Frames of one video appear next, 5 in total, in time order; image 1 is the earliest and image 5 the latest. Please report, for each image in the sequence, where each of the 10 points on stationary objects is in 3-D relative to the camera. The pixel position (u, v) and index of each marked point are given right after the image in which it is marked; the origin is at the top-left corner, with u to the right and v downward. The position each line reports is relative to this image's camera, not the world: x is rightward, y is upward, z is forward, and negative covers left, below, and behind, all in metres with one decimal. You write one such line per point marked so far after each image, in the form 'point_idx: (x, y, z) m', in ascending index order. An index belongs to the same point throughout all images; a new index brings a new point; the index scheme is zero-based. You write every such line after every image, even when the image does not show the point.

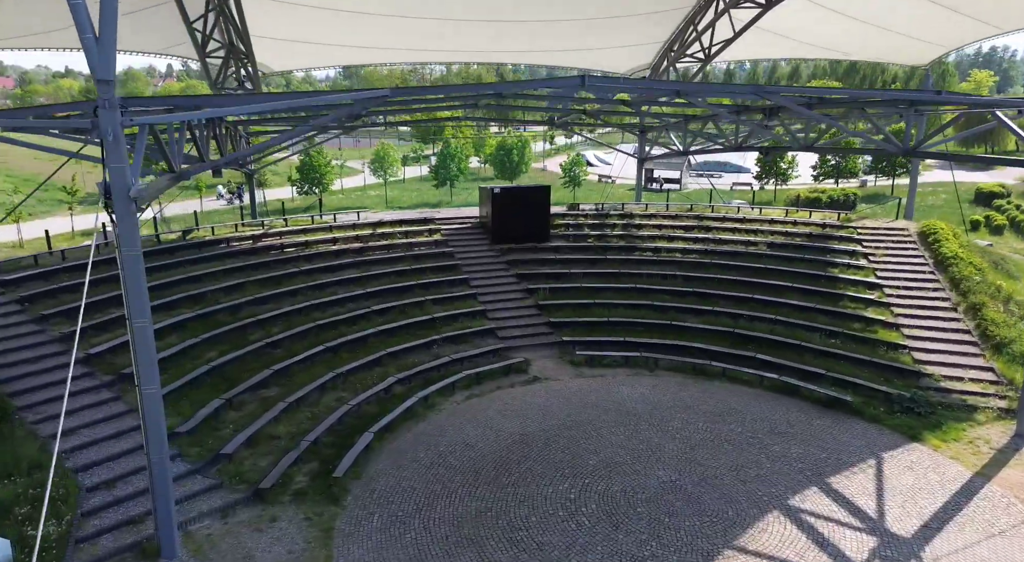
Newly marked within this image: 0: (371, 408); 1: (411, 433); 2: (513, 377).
0: (-3.3, -2.9, +15.6) m
1: (-2.2, -3.3, +14.7) m
2: (0.0, -2.5, +17.7) m
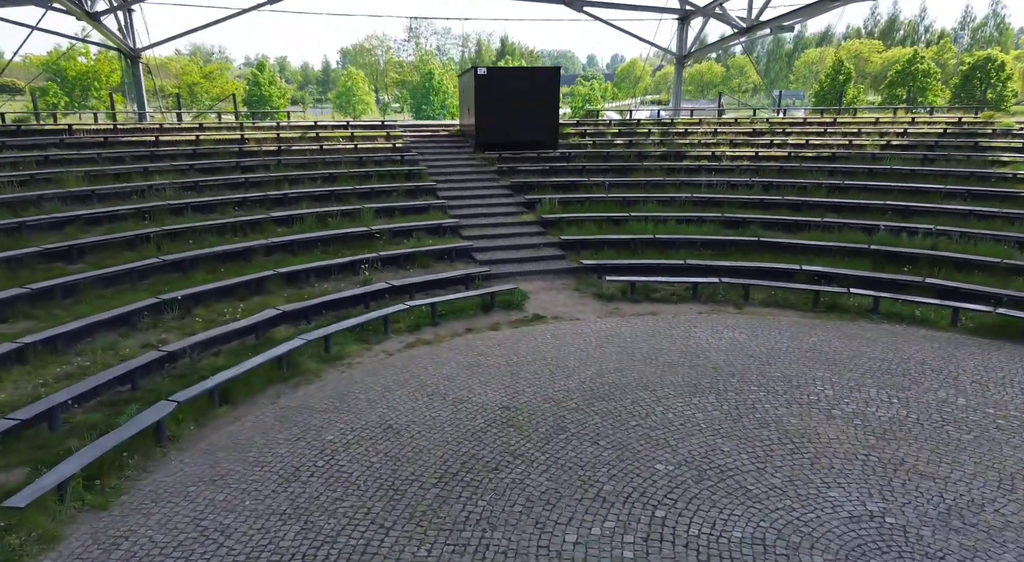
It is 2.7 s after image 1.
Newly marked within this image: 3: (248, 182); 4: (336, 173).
0: (-3.5, -0.9, +8.0) m
1: (-2.5, -1.3, +7.0) m
2: (-0.2, -0.5, +10.0) m
3: (-5.4, +2.0, +13.9) m
4: (-3.9, +2.4, +15.0) m
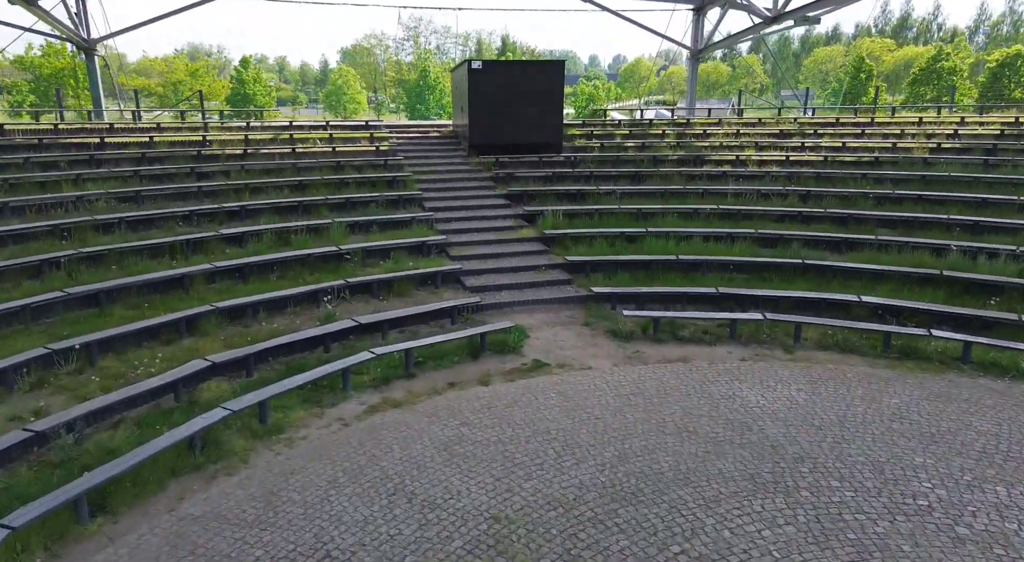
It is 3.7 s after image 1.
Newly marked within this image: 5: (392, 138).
0: (-3.6, -1.4, +6.0) m
1: (-2.6, -1.7, +5.1) m
2: (-0.3, -0.9, +8.0) m
3: (-5.4, +1.6, +11.9) m
4: (-4.0, +1.9, +13.0) m
5: (-3.0, +3.5, +16.8) m
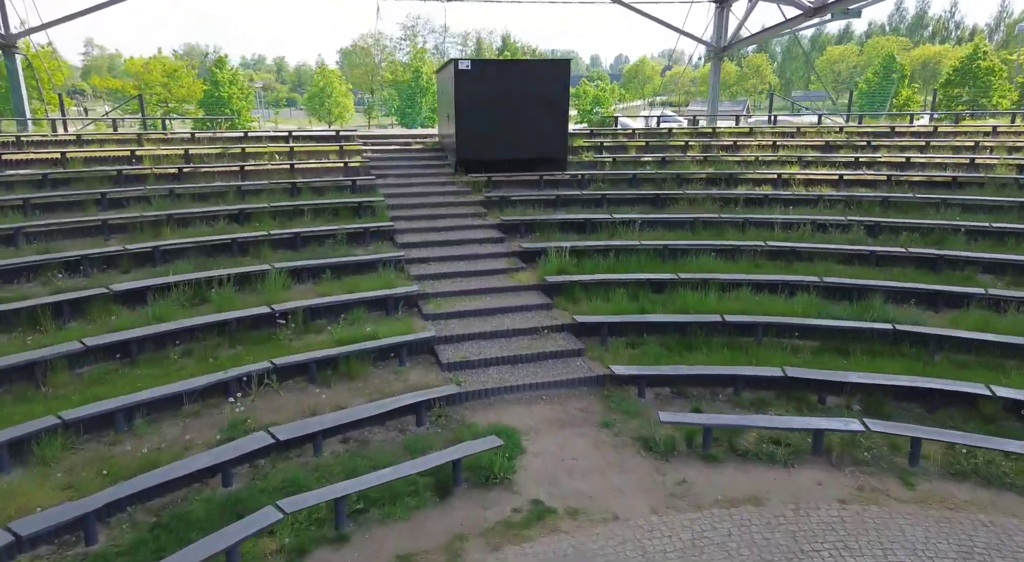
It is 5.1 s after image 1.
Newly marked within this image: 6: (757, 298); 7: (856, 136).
0: (-3.7, -2.2, +3.4) m
1: (-2.7, -2.6, +2.4) m
2: (-0.4, -1.8, +5.3) m
3: (-5.5, +0.8, +9.3) m
4: (-4.0, +1.1, +10.4) m
5: (-3.1, +2.7, +14.2) m
6: (+3.1, -0.2, +8.6) m
7: (+7.5, +3.1, +14.6) m
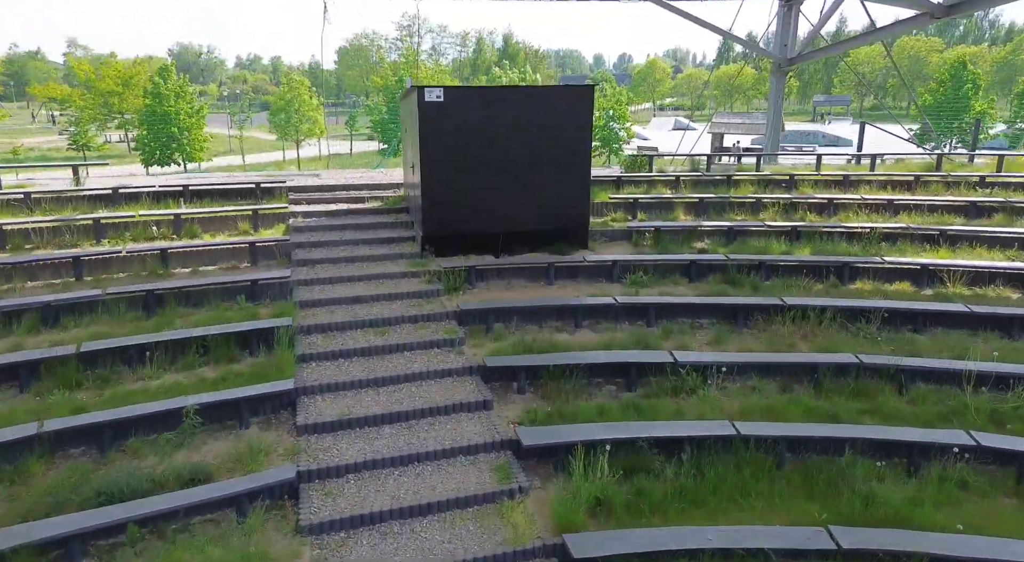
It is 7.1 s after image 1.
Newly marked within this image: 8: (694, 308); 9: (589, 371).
0: (-3.8, -4.0, -1.2) m
1: (-2.8, -4.4, -2.2) m
2: (-0.5, -3.6, +0.7) m
3: (-5.6, -1.0, +4.7) m
4: (-4.1, -0.7, +5.8) m
5: (-3.1, +0.9, +9.6) m
6: (+3.0, -2.0, +4.0) m
7: (+7.4, +1.3, +9.9) m
8: (+2.0, -0.4, +7.2) m
9: (+0.7, -0.9, +6.3) m
